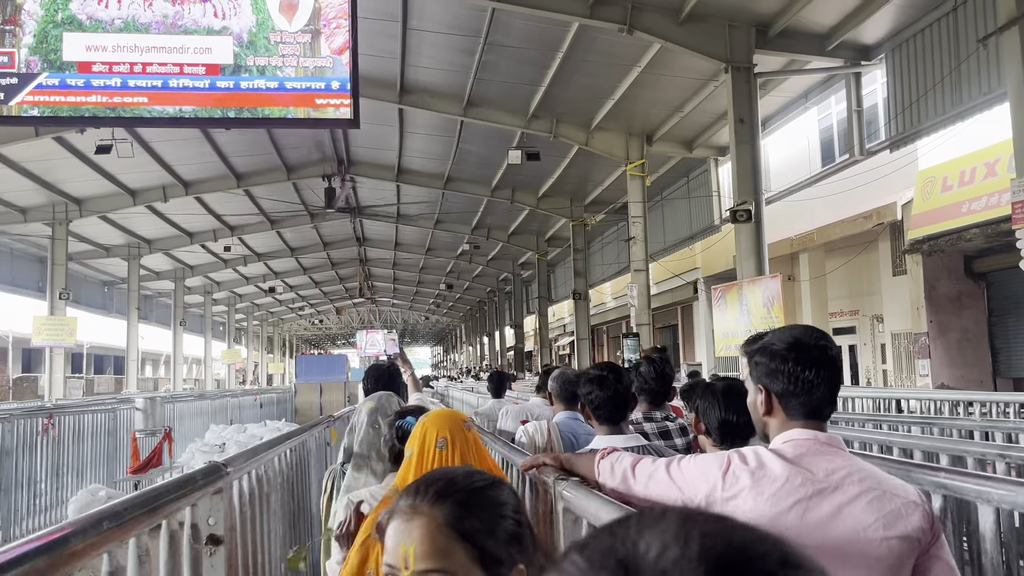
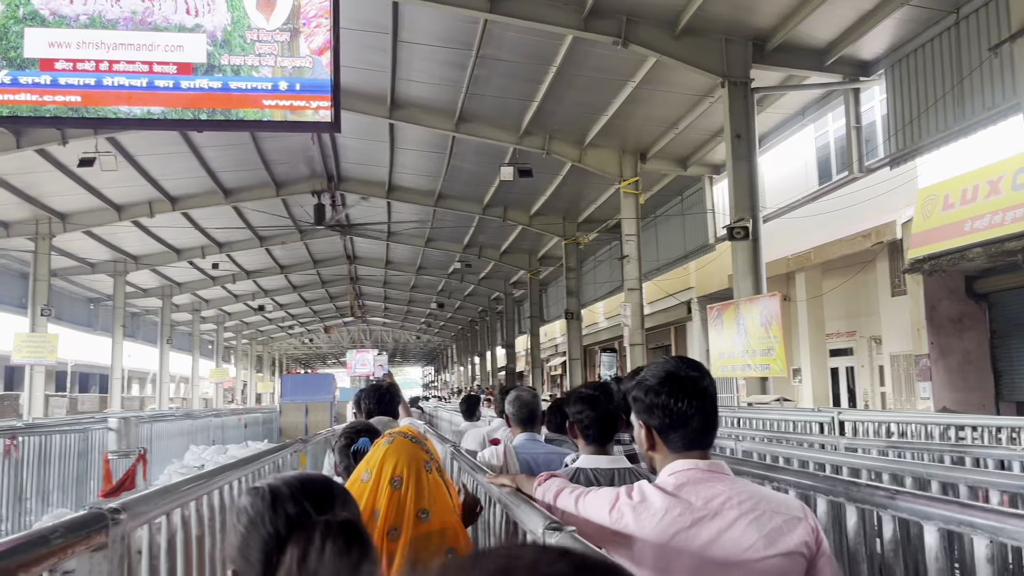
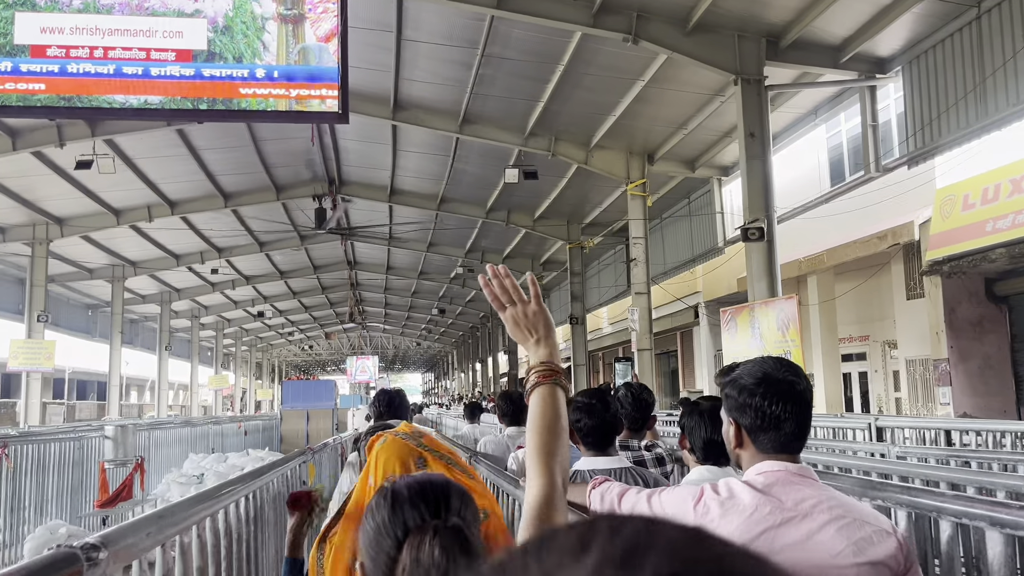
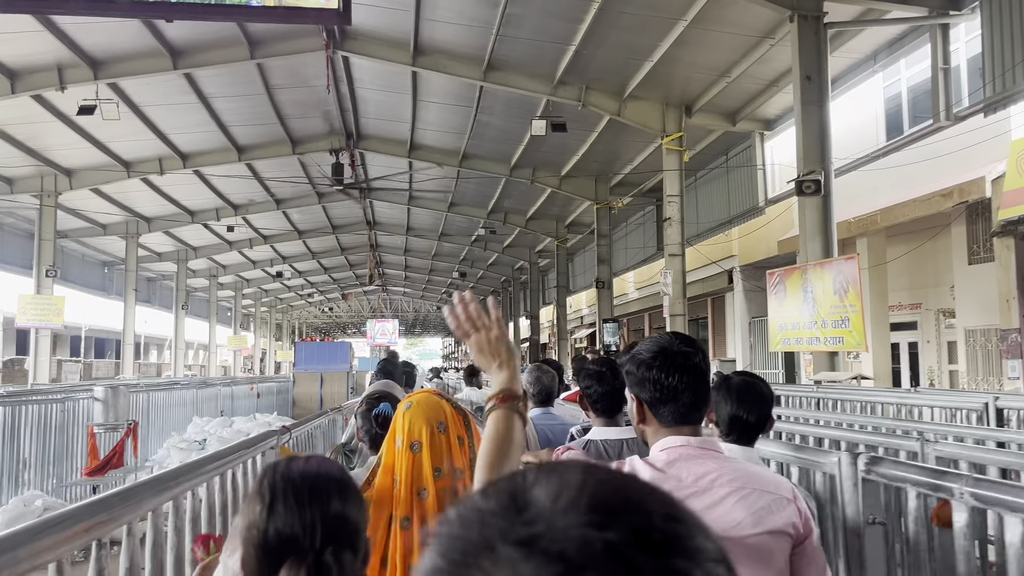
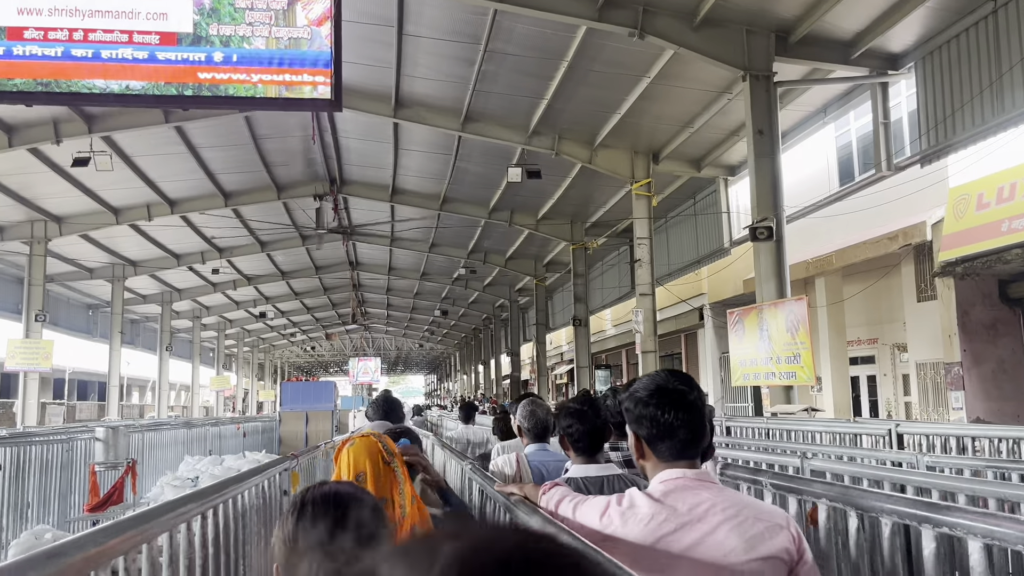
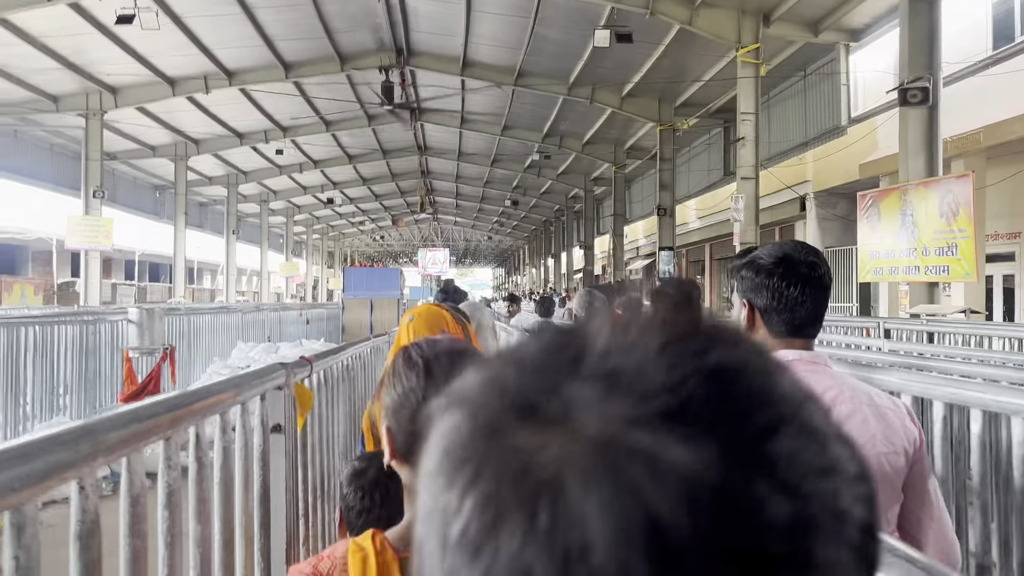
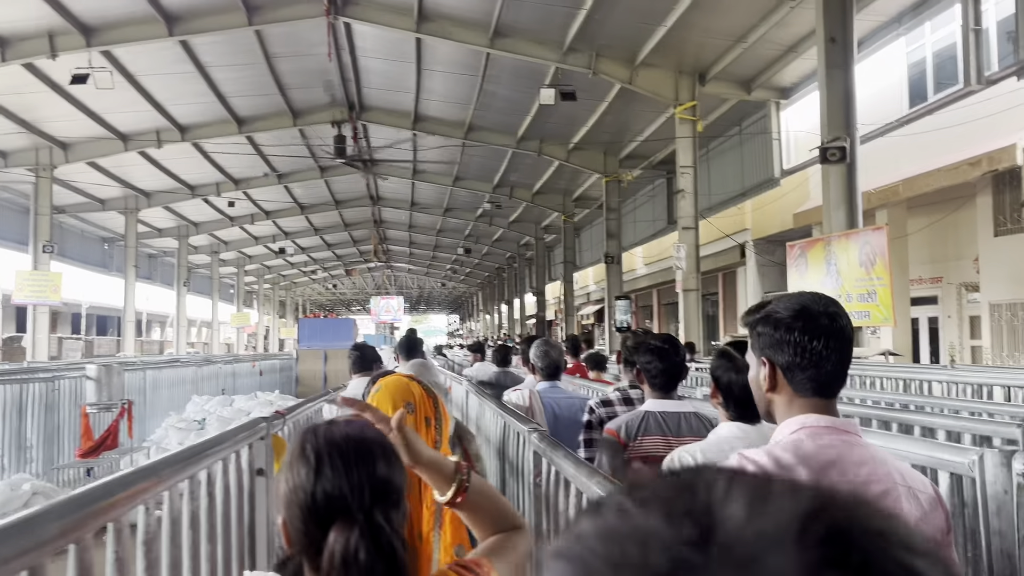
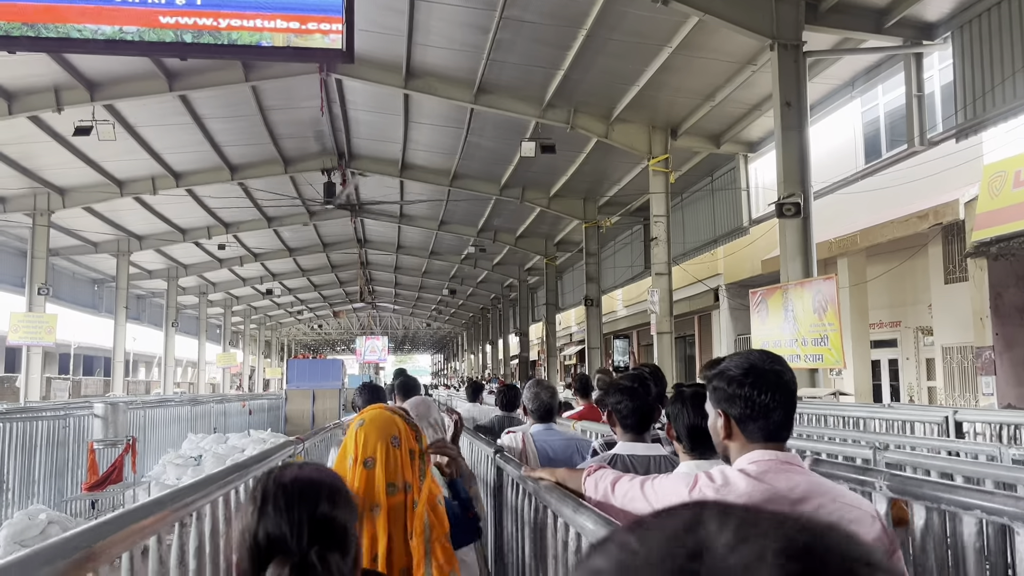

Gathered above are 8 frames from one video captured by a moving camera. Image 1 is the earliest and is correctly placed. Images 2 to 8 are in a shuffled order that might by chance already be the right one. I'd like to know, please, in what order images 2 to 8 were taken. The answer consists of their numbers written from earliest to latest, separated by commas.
2, 3, 5, 8, 4, 7, 6
